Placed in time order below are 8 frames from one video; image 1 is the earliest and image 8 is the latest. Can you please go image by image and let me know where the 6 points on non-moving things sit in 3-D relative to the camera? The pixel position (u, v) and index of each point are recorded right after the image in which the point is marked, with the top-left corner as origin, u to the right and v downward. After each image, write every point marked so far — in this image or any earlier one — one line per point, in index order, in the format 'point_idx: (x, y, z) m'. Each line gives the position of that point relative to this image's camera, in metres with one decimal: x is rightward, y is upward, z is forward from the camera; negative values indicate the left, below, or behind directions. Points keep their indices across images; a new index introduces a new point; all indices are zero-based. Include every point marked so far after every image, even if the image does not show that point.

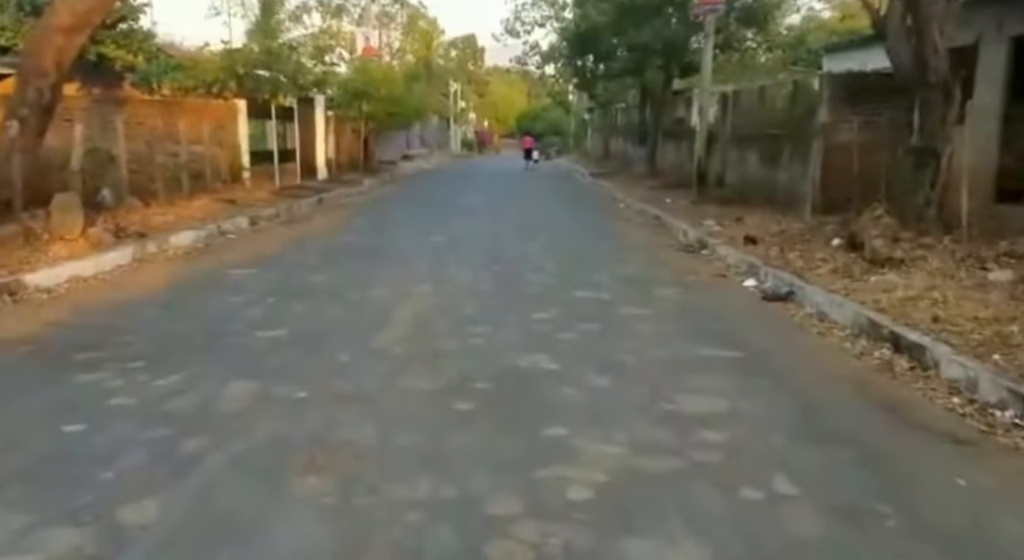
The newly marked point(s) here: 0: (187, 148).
0: (-6.0, +2.4, +16.9) m
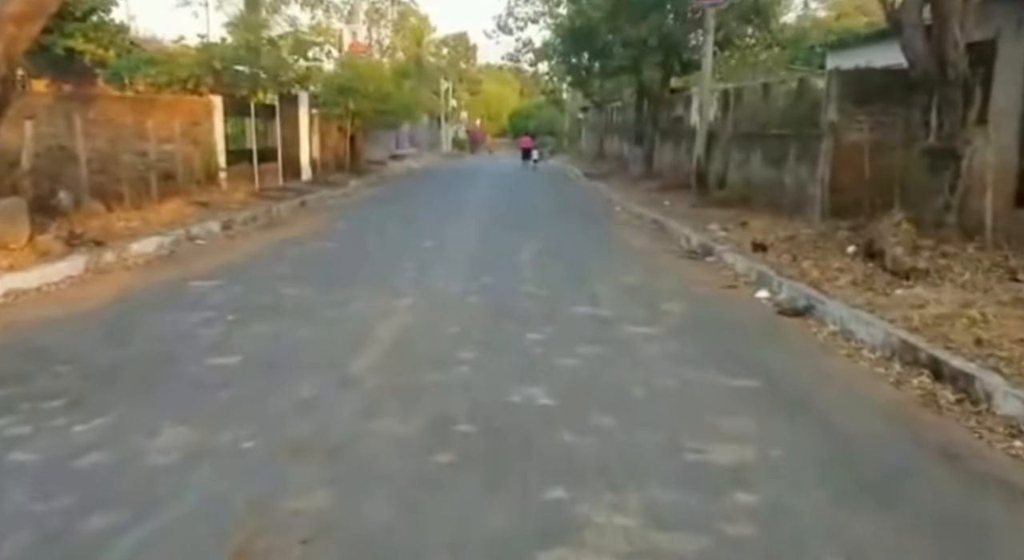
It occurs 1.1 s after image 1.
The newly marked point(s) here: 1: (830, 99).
0: (-6.1, +2.3, +16.1) m
1: (+4.5, +2.6, +13.7) m
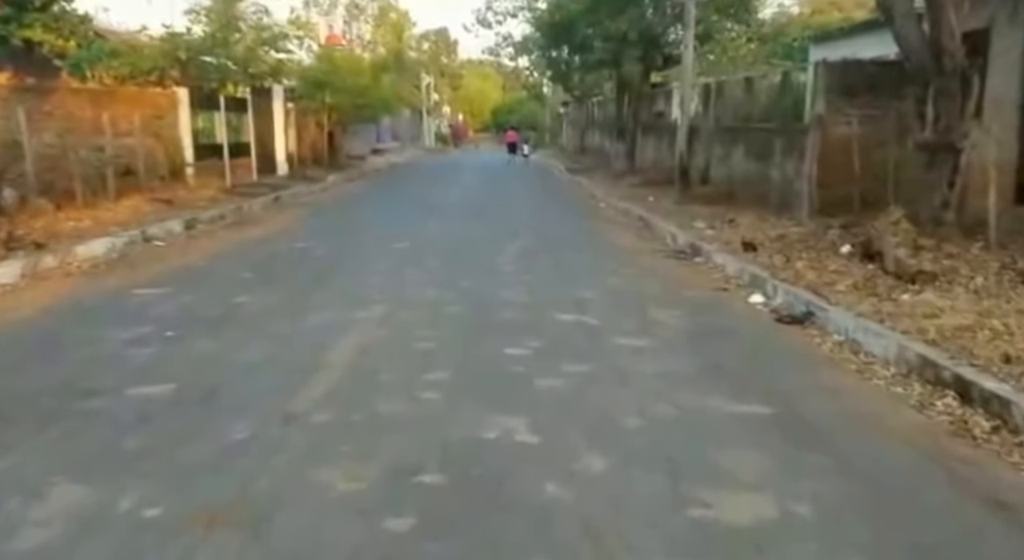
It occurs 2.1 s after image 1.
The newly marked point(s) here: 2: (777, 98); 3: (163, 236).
0: (-6.5, +2.3, +15.3) m
1: (+4.2, +2.6, +13.1) m
2: (+4.4, +3.0, +15.7) m
3: (-4.7, +0.6, +12.8) m
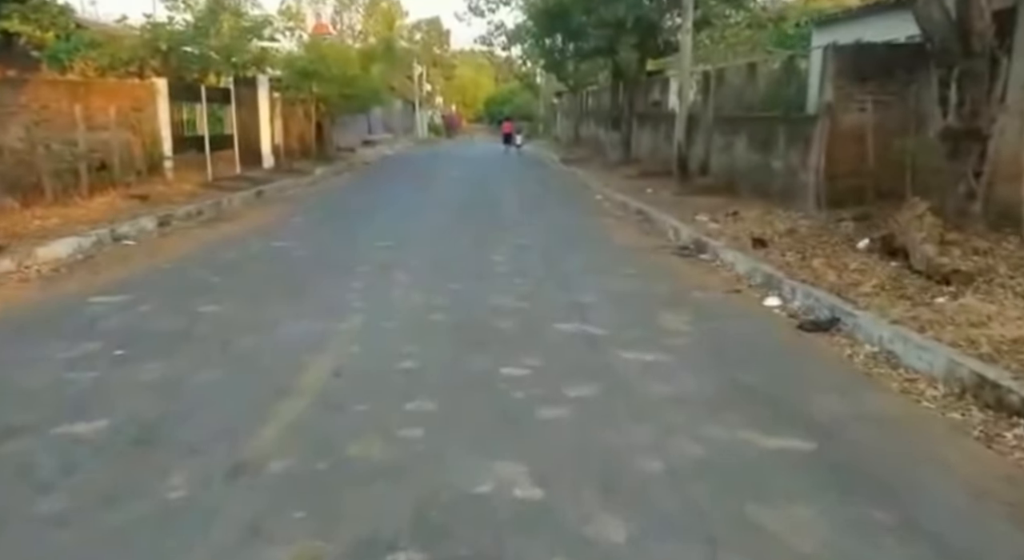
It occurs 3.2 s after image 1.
0: (-6.6, +2.3, +14.5) m
1: (+4.1, +2.7, +12.4) m
2: (+4.3, +3.1, +15.0) m
3: (-4.8, +0.6, +12.0) m
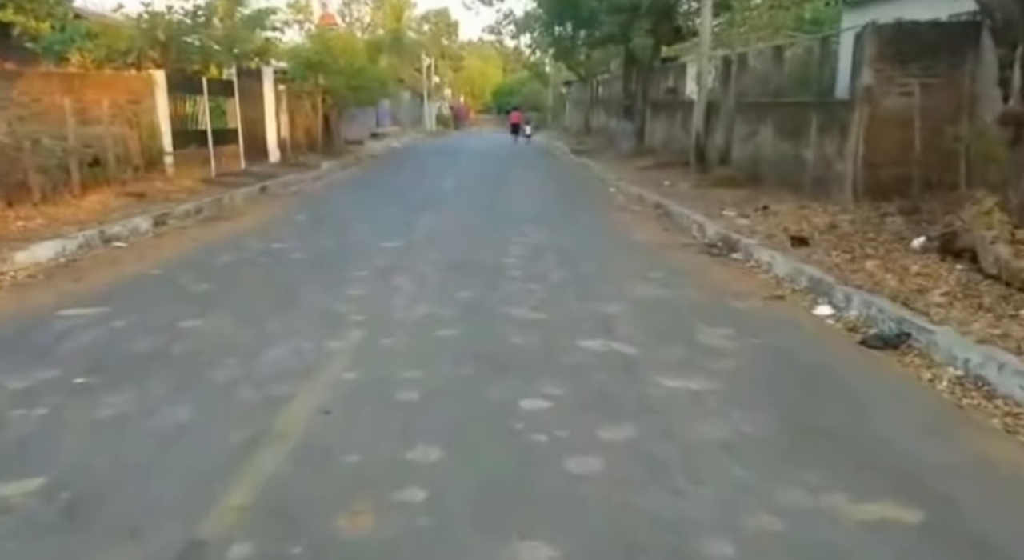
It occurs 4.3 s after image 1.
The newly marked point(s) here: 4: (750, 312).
0: (-6.4, +2.2, +13.8) m
1: (+4.3, +2.7, +11.5) m
2: (+4.5, +3.1, +14.1) m
3: (-4.6, +0.5, +11.2) m
4: (+1.8, -0.2, +7.0) m
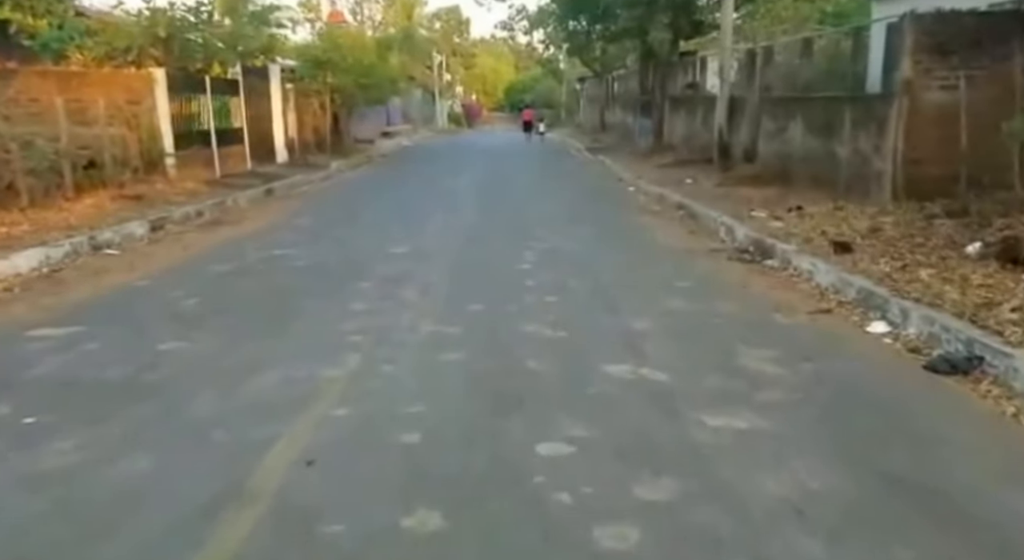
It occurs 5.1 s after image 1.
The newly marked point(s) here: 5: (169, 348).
0: (-6.2, +2.1, +13.2) m
1: (+4.4, +2.6, +10.7) m
2: (+4.7, +3.1, +13.3) m
3: (-4.4, +0.4, +10.6) m
4: (+1.9, -0.3, +6.3) m
5: (-2.1, -0.4, +5.8) m
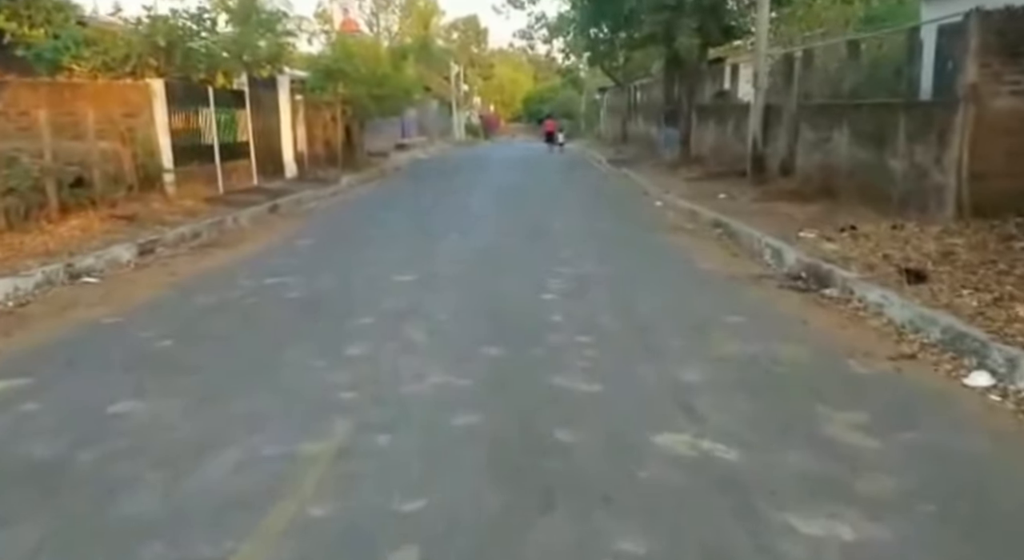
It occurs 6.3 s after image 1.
0: (-5.9, +1.8, +12.3) m
1: (+4.7, +2.3, +9.6) m
2: (+4.9, +2.8, +12.2) m
3: (-4.2, +0.1, +9.7) m
4: (+2.1, -0.6, +5.2) m
5: (-2.0, -0.7, +4.8) m
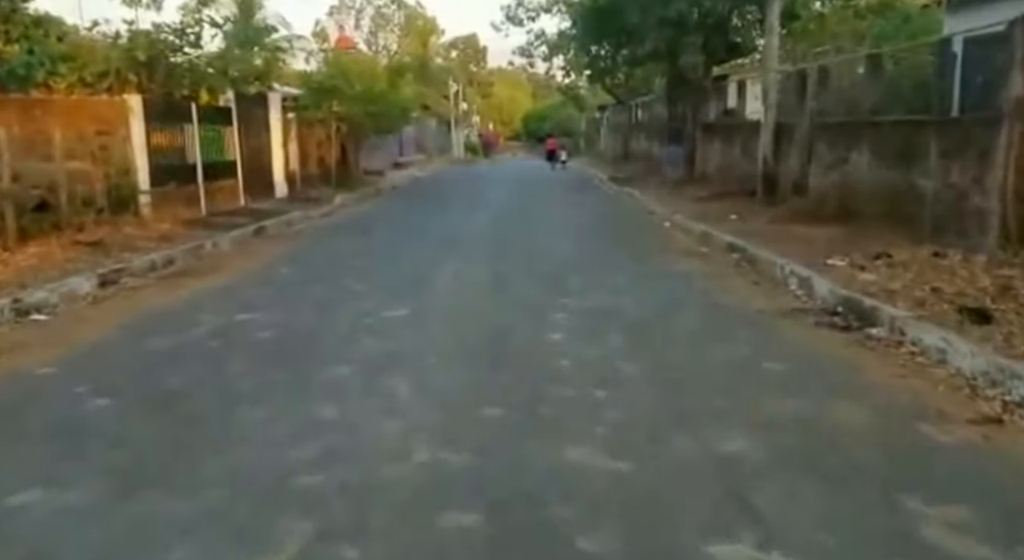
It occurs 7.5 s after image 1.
0: (-5.9, +1.4, +11.3) m
1: (+4.7, +2.0, +8.7) m
2: (+4.9, +2.4, +11.3) m
3: (-4.2, -0.2, +8.7) m
4: (+2.1, -0.8, +4.2) m
5: (-2.0, -0.9, +3.8) m
